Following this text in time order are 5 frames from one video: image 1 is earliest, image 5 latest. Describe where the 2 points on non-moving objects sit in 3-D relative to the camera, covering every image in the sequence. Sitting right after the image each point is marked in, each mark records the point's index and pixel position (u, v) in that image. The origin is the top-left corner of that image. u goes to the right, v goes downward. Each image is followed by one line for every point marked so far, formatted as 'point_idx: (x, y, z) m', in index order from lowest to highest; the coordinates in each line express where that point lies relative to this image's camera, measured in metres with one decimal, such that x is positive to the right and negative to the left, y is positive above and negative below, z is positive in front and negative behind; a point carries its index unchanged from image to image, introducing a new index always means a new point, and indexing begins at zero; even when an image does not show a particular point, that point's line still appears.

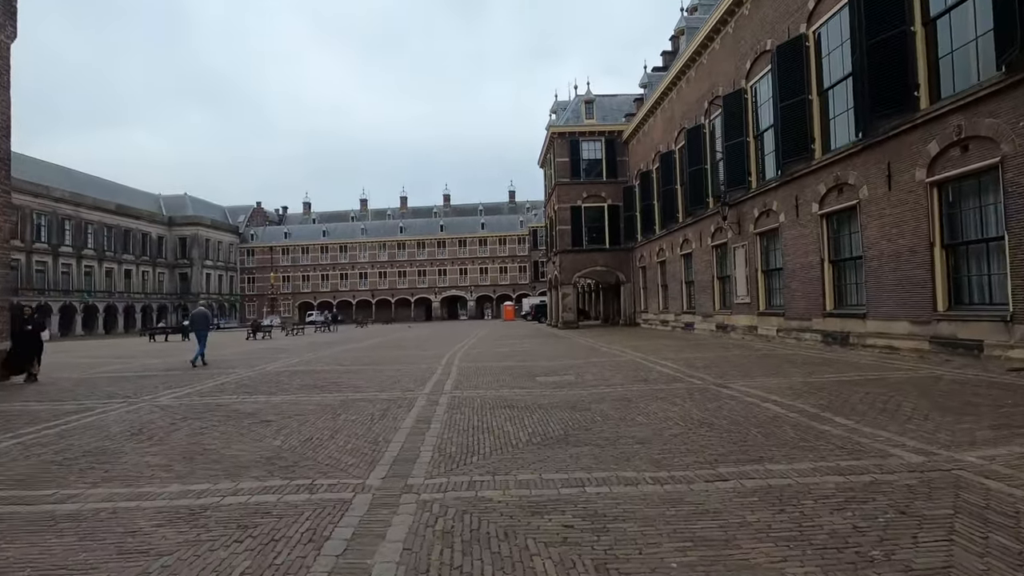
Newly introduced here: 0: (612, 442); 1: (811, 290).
0: (+1.0, -1.6, +5.8) m
1: (+8.3, -0.1, +15.9) m
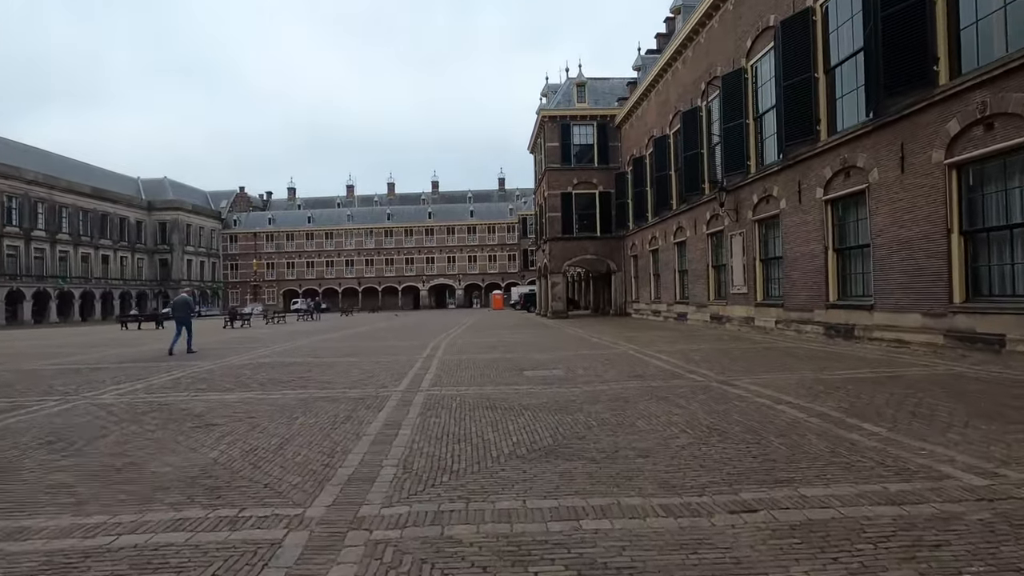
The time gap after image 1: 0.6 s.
0: (+0.9, -1.5, +4.9) m
1: (+8.0, +0.2, +15.1) m
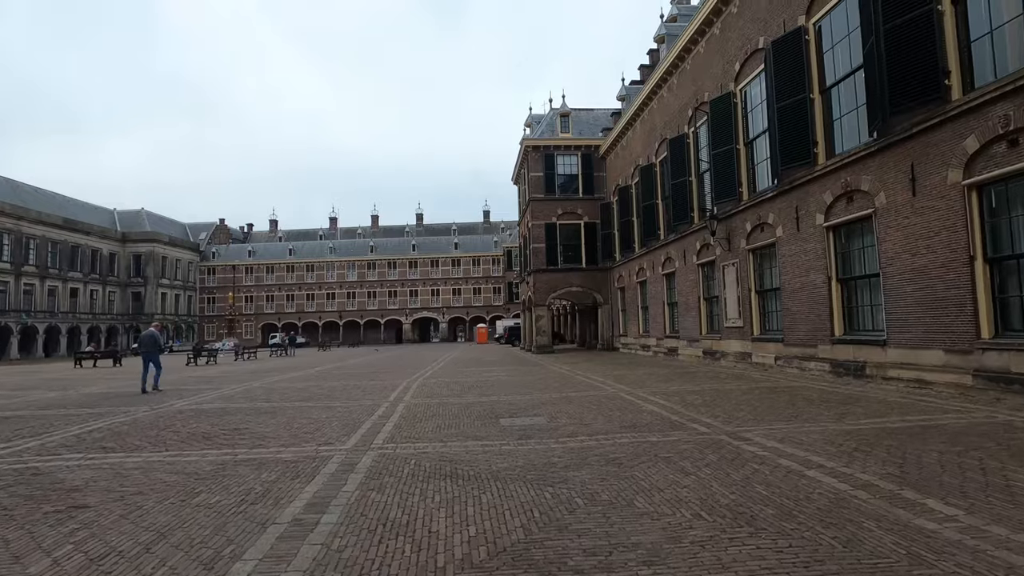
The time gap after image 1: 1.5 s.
0: (+0.6, -1.7, +3.5) m
1: (+7.4, -0.6, +14.0) m
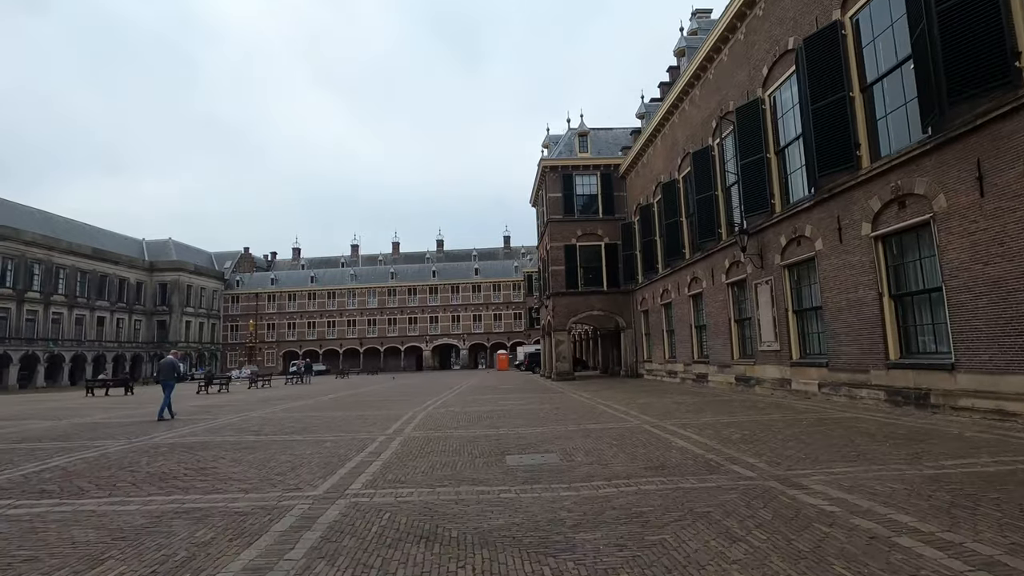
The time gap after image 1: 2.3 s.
0: (+0.4, -1.7, +2.2) m
1: (+7.7, -1.0, +12.4) m
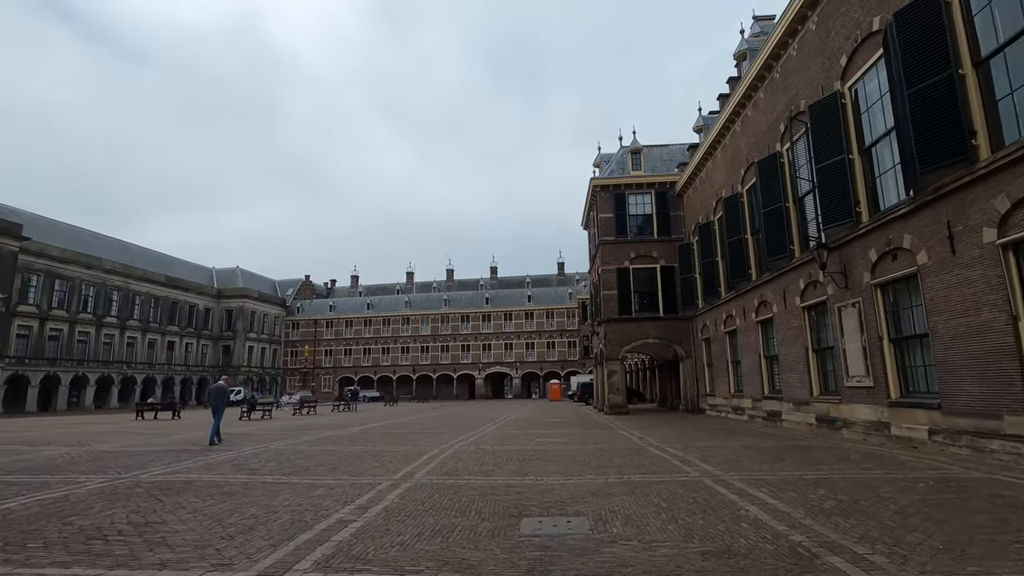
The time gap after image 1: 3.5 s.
0: (0.0, -1.5, +0.3) m
1: (+8.2, -1.4, +9.8) m
